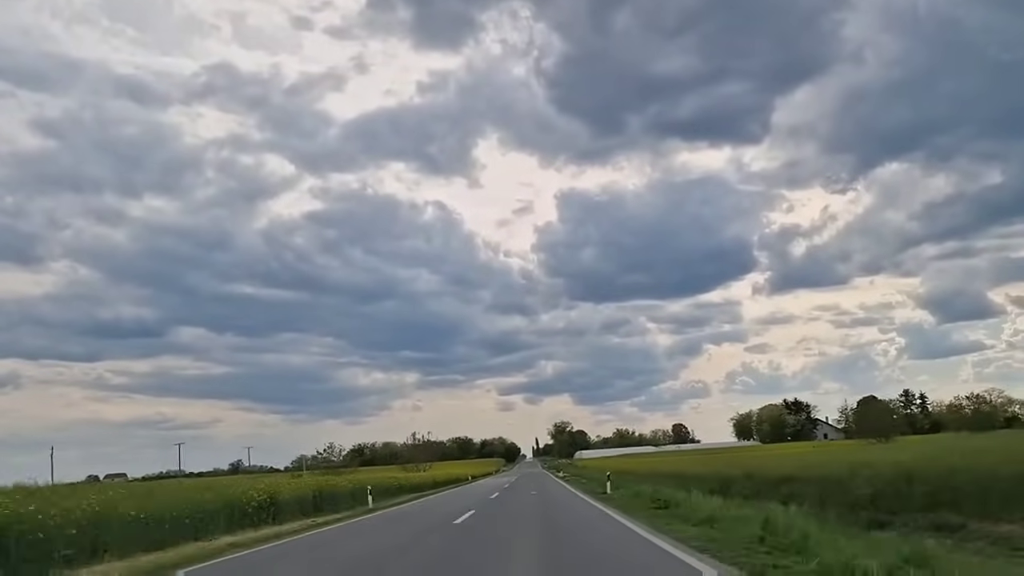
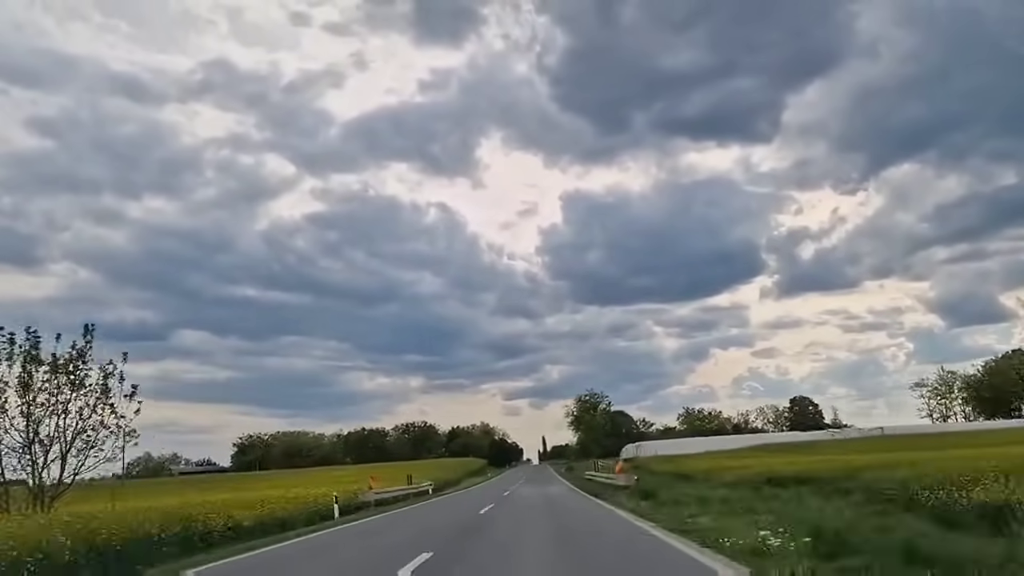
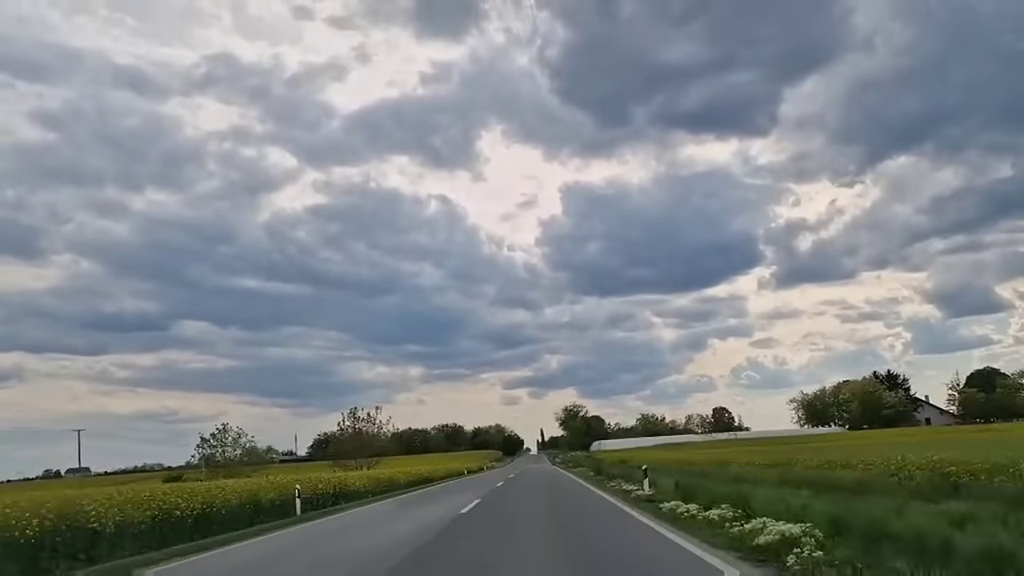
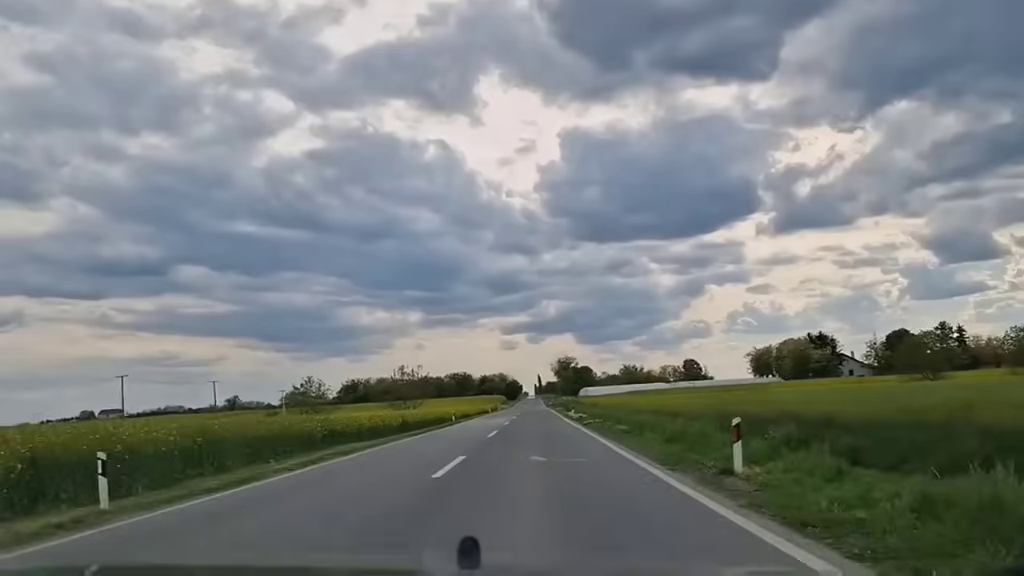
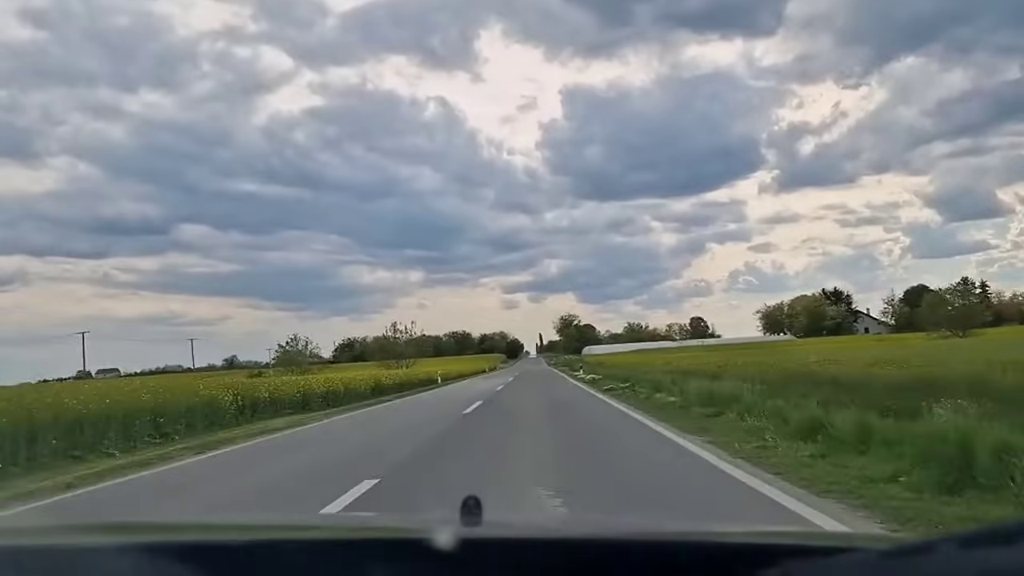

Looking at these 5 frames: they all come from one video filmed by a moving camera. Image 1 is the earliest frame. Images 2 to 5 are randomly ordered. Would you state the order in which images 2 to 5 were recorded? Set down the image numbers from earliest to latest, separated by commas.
4, 5, 3, 2
